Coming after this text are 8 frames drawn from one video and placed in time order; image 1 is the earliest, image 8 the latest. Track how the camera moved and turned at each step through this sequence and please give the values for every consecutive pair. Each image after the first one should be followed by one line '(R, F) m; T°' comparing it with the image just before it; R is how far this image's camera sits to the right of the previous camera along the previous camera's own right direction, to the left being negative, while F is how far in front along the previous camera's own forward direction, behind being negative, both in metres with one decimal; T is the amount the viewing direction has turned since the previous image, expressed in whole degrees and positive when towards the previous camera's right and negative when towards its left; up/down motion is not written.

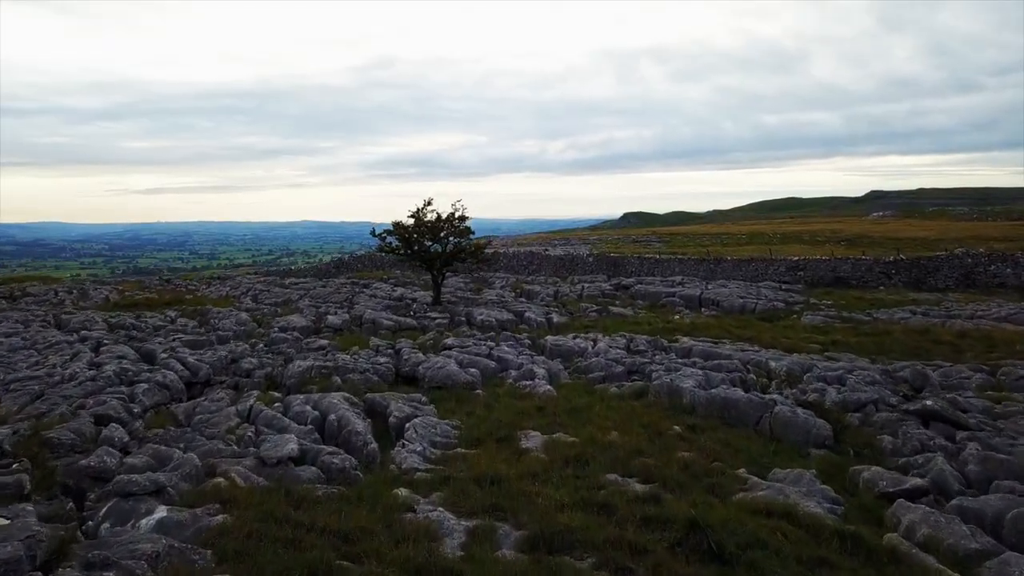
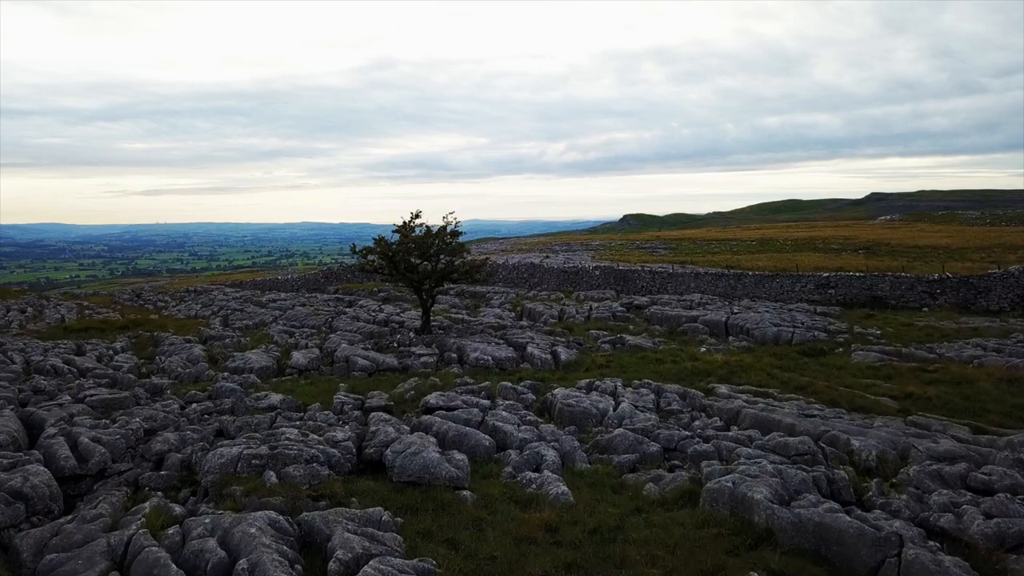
(0.0, +4.0) m; 0°
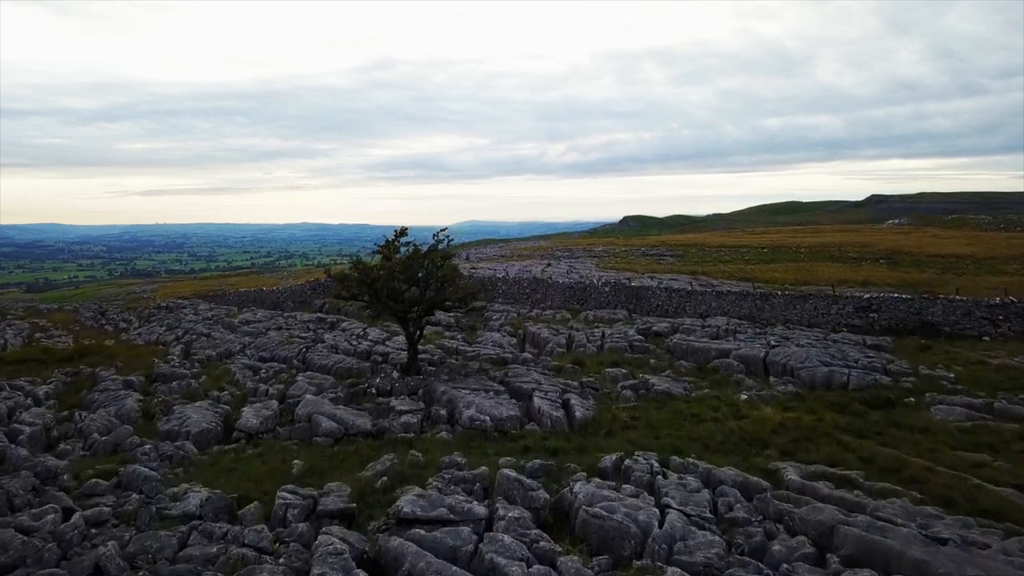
(-0.1, +4.2) m; 0°
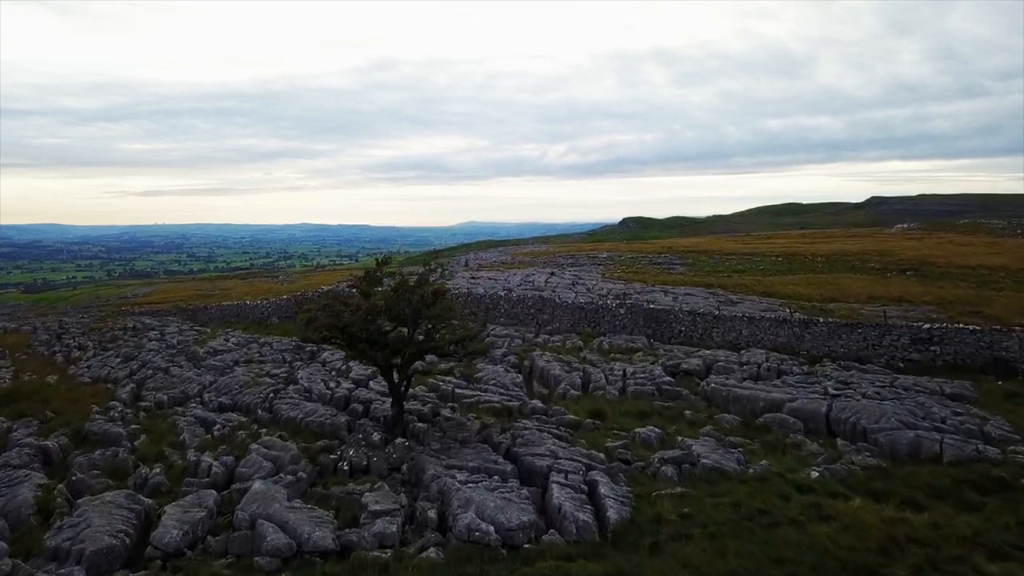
(-0.1, +4.4) m; 0°
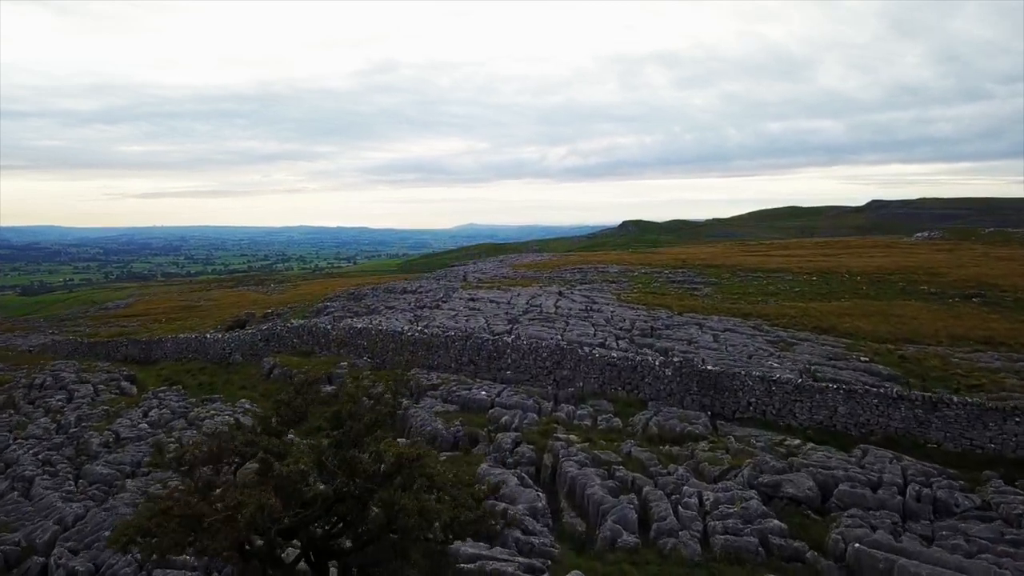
(-0.3, +8.7) m; 0°
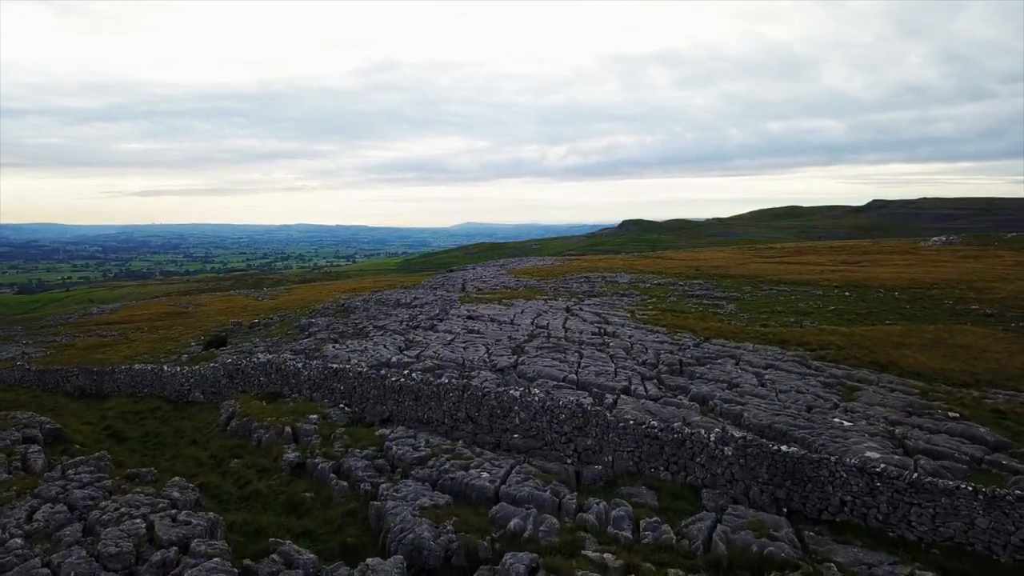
(-0.2, +6.9) m; 0°
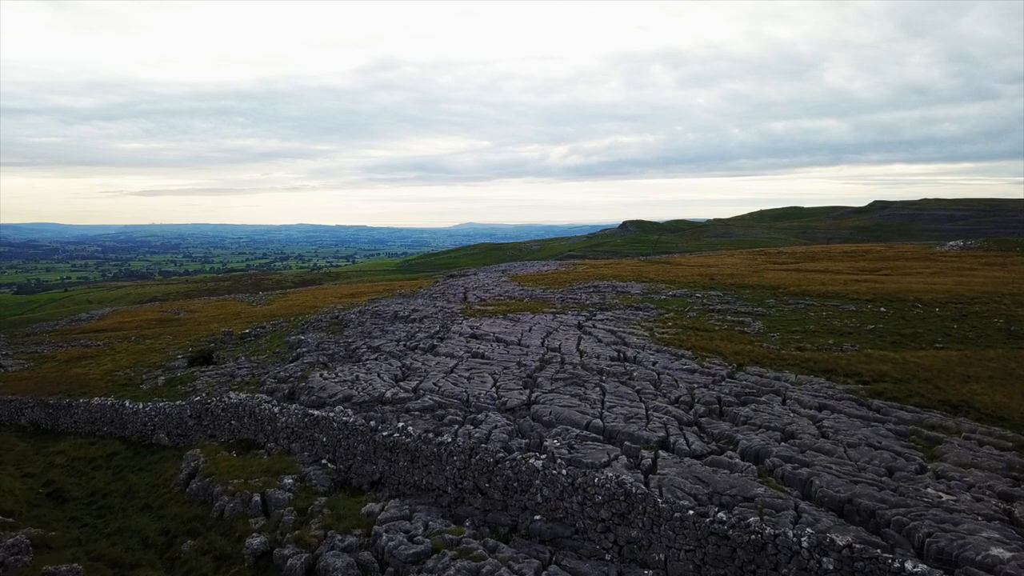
(-0.4, +5.5) m; 0°
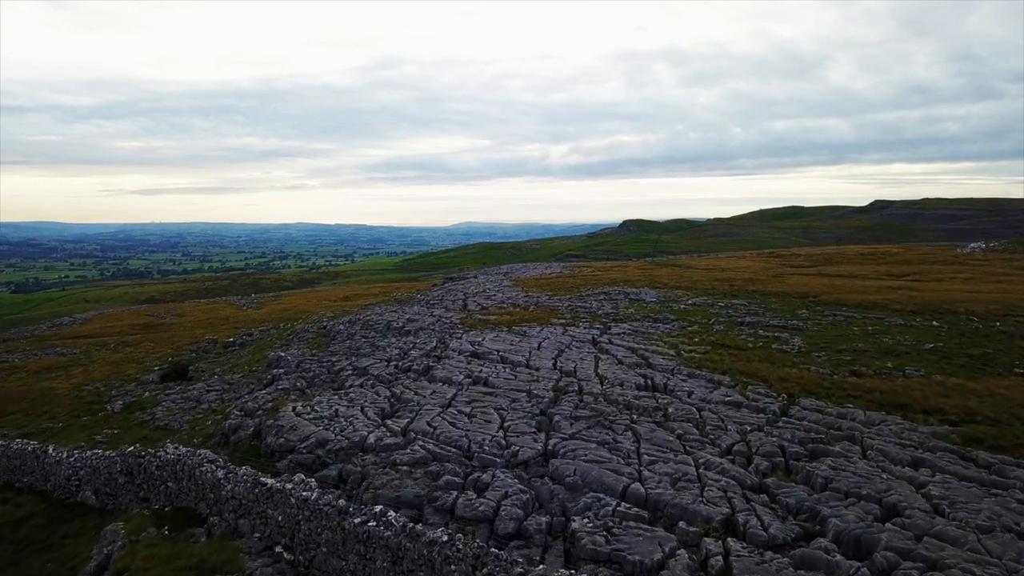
(-0.3, +7.2) m; 0°
